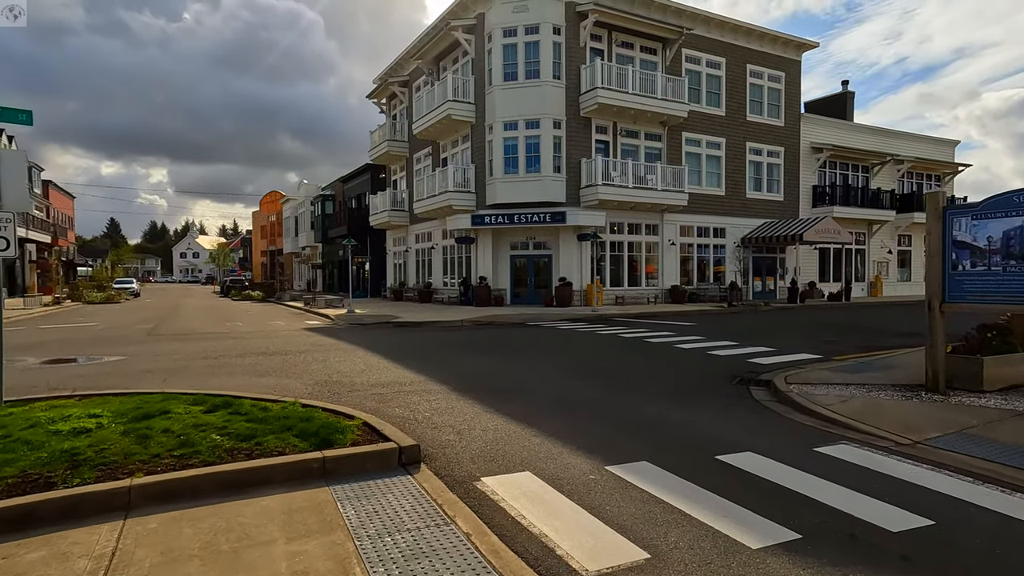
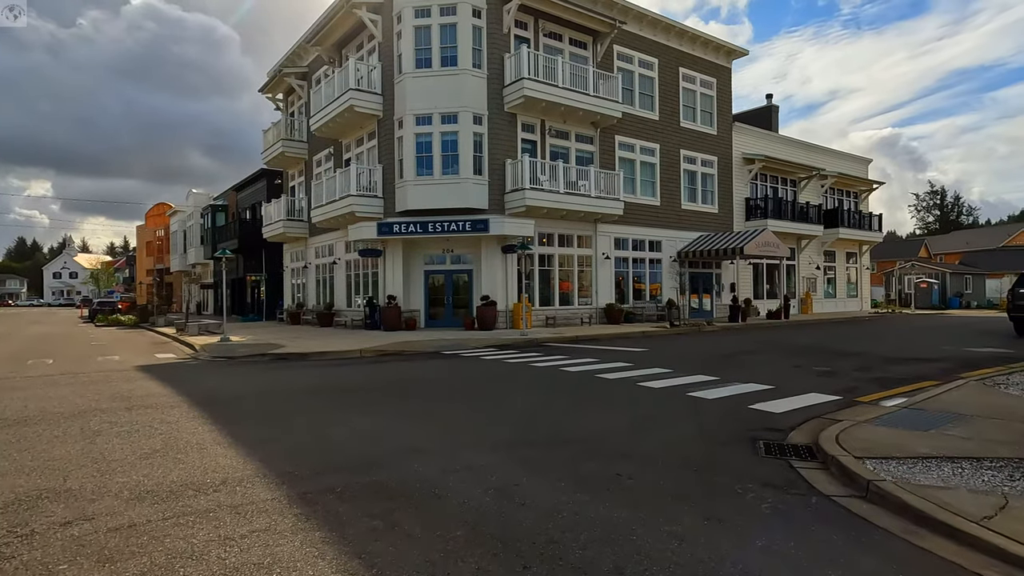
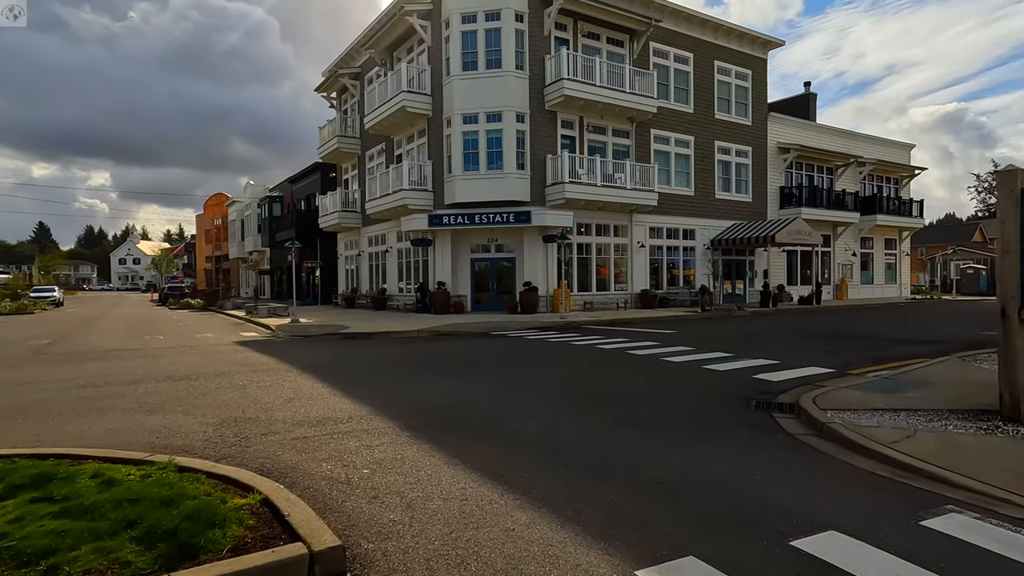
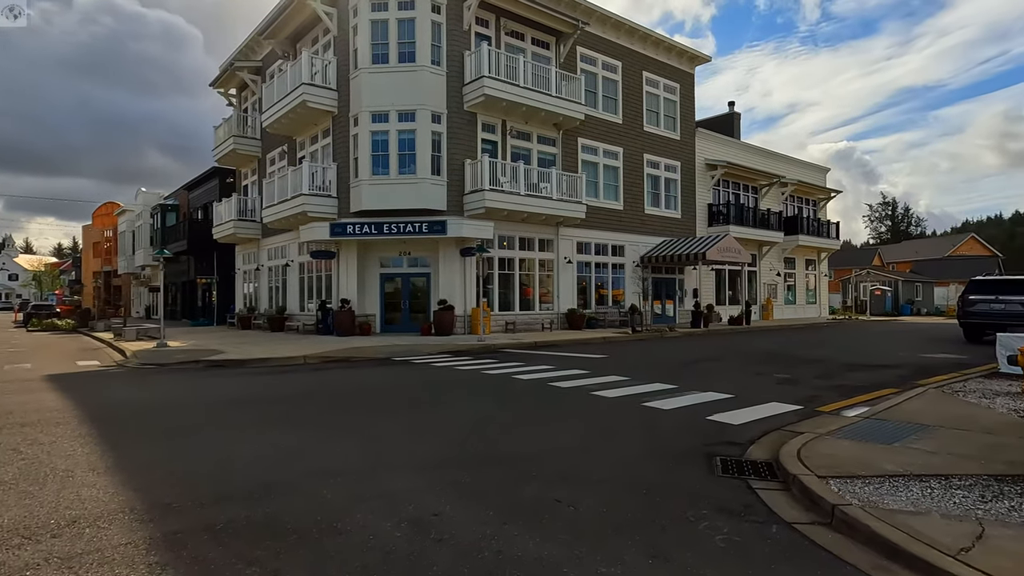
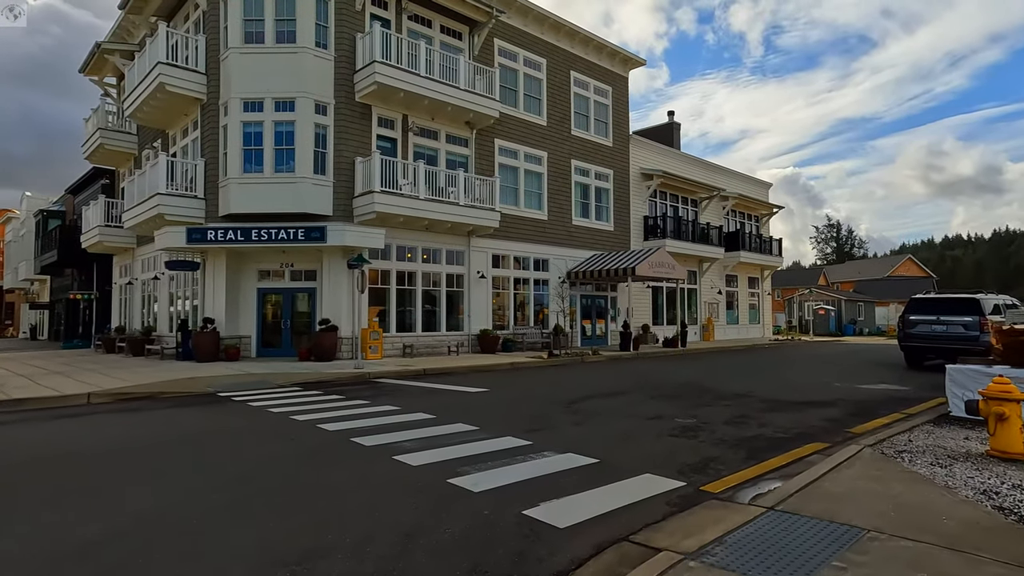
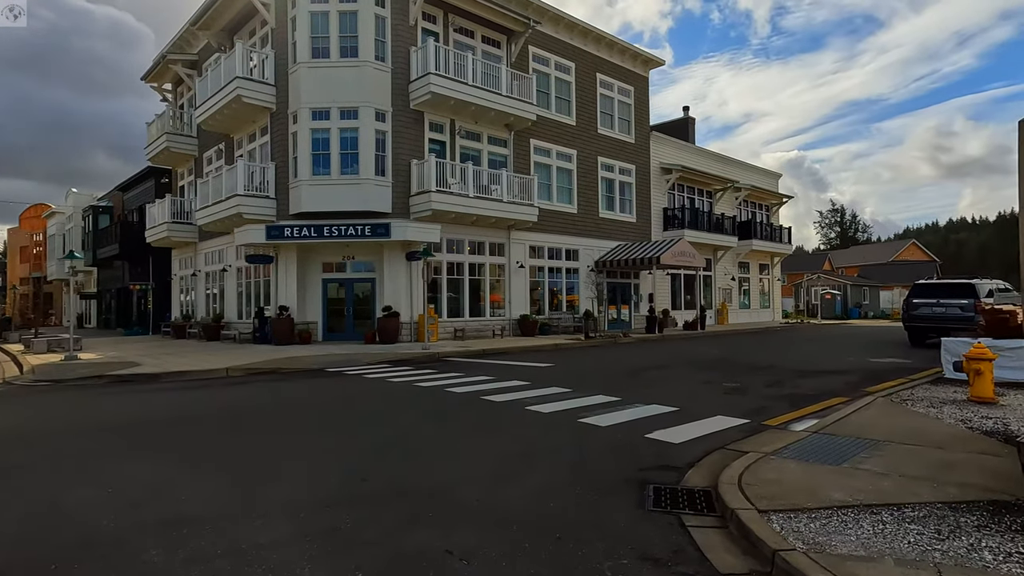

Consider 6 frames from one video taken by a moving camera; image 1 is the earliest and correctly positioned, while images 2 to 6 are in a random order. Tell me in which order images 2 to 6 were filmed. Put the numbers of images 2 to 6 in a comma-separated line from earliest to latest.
3, 2, 4, 6, 5
